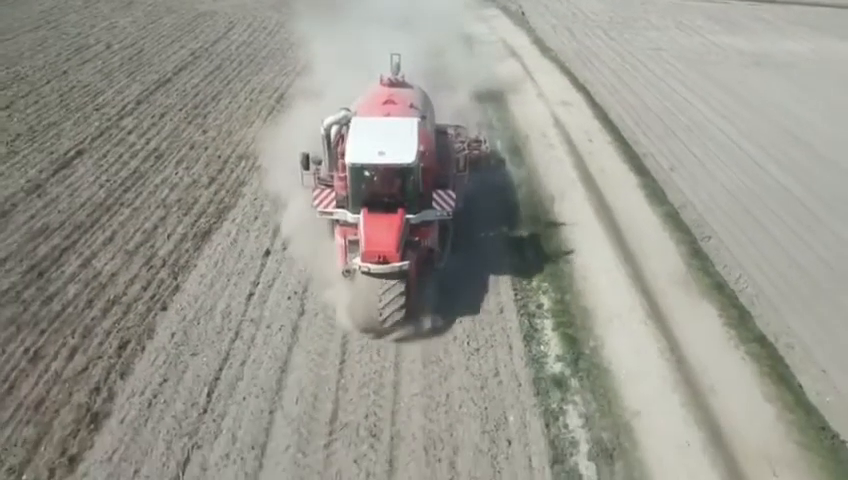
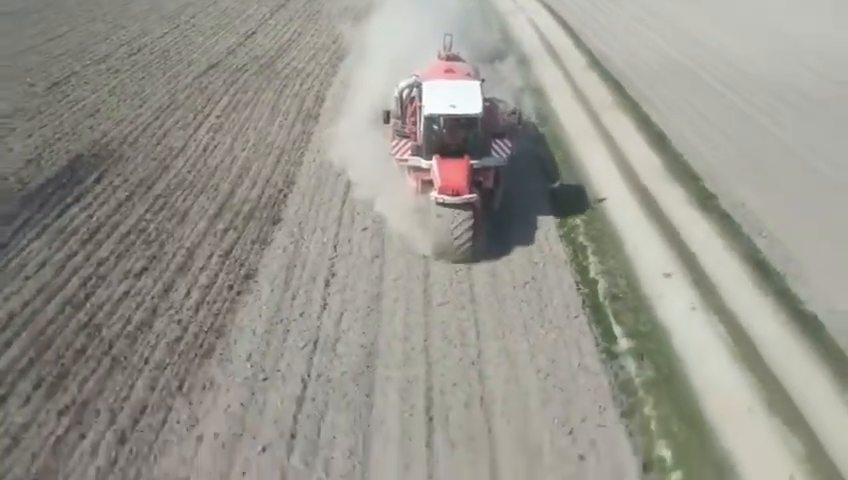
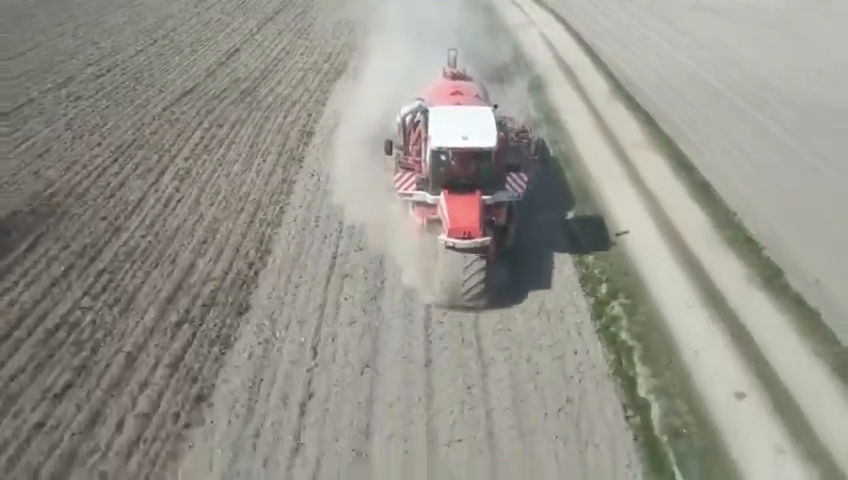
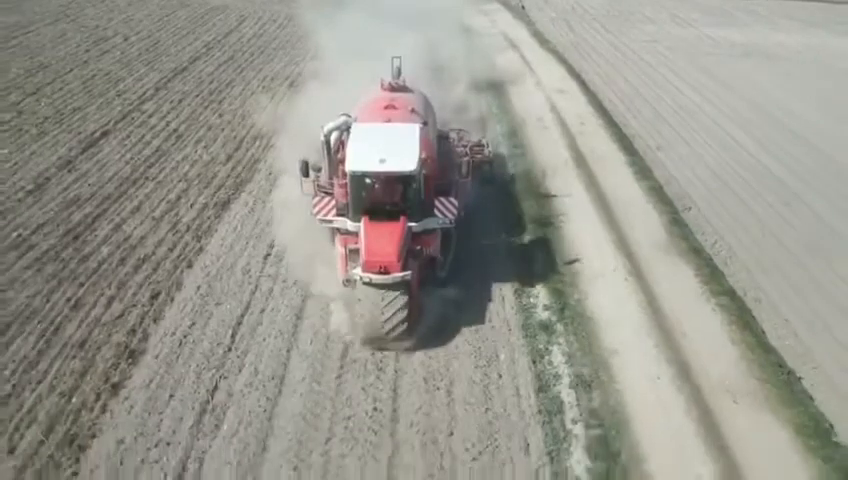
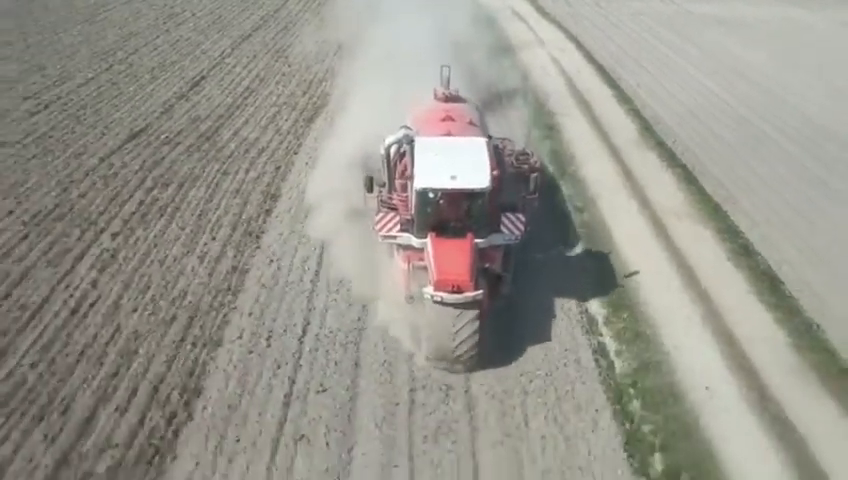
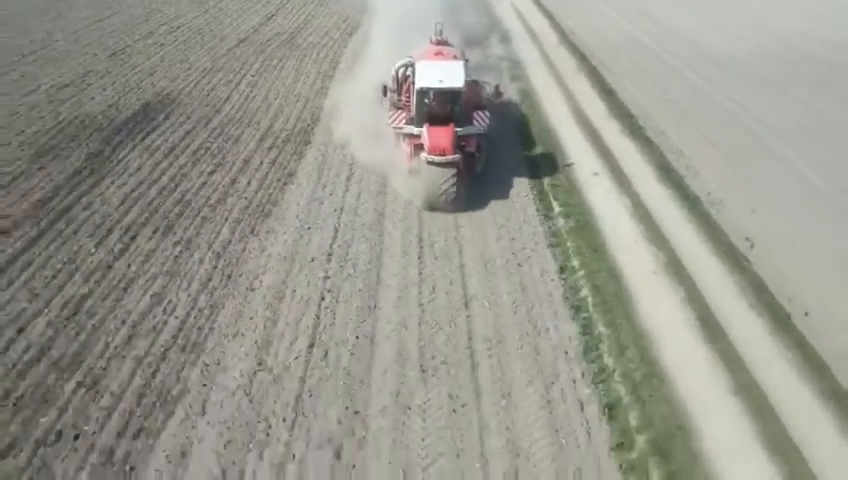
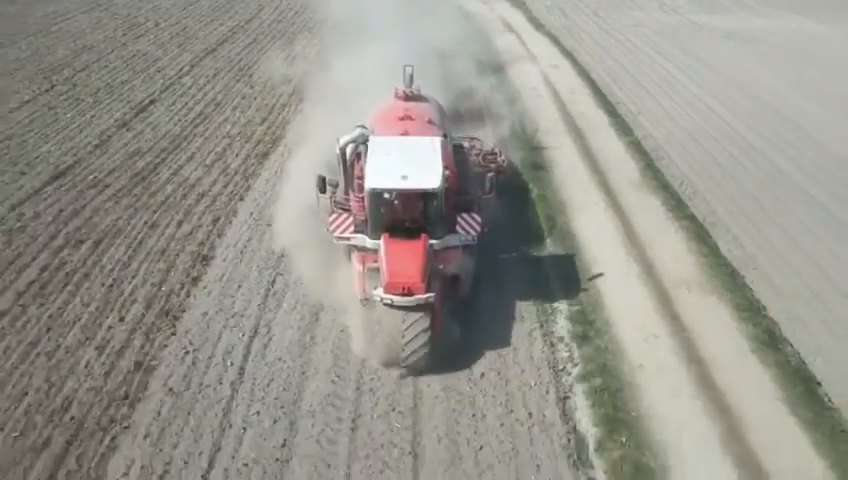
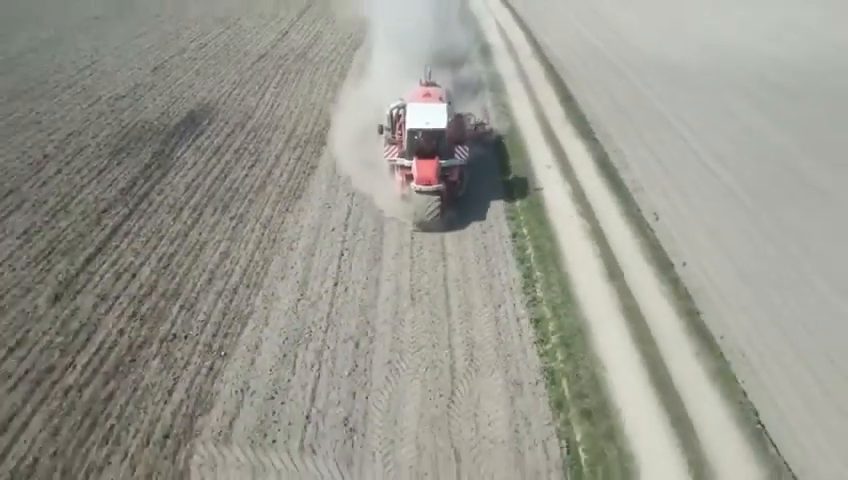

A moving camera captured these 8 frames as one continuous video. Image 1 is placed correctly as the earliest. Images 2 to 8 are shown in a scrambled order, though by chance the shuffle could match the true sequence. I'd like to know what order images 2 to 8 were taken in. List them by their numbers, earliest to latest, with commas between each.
4, 7, 5, 3, 2, 6, 8
